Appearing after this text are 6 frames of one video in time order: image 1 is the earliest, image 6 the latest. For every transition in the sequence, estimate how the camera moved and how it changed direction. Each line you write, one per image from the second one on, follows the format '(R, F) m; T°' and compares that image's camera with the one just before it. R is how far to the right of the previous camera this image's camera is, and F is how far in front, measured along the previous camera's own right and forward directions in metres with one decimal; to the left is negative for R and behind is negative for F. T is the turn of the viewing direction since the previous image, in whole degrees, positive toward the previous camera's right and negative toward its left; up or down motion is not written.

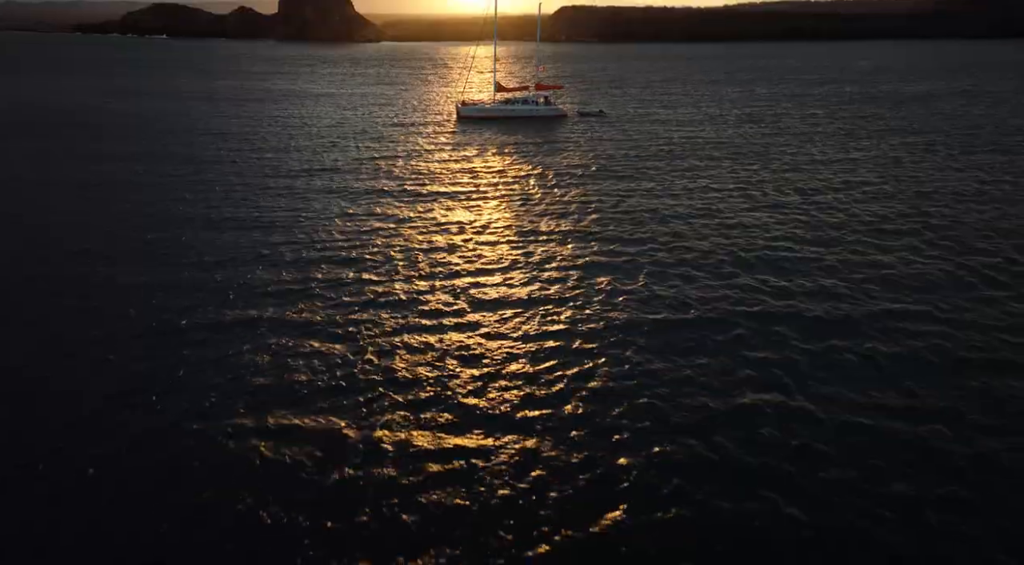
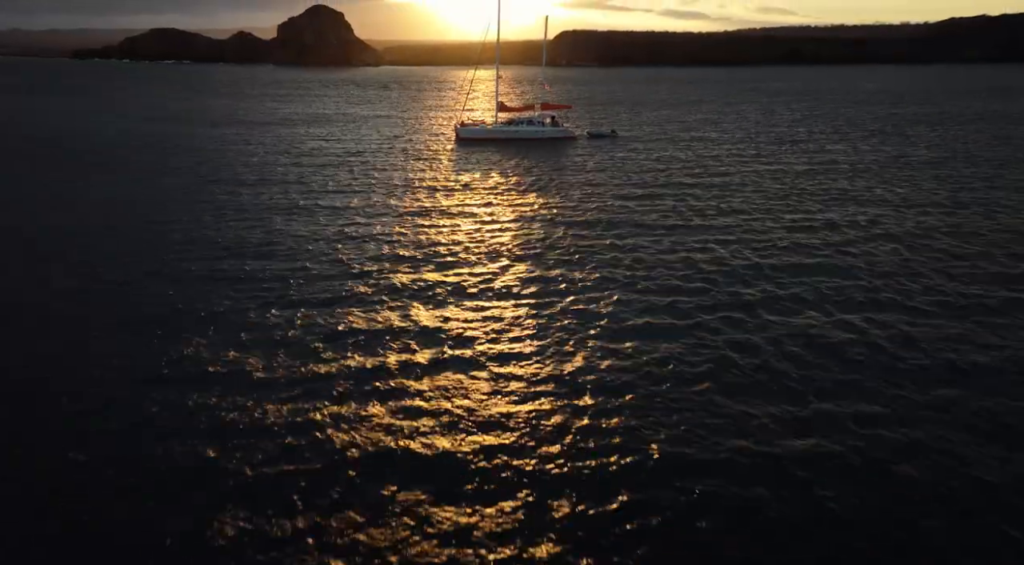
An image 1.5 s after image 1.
(-0.9, +2.1) m; 0°
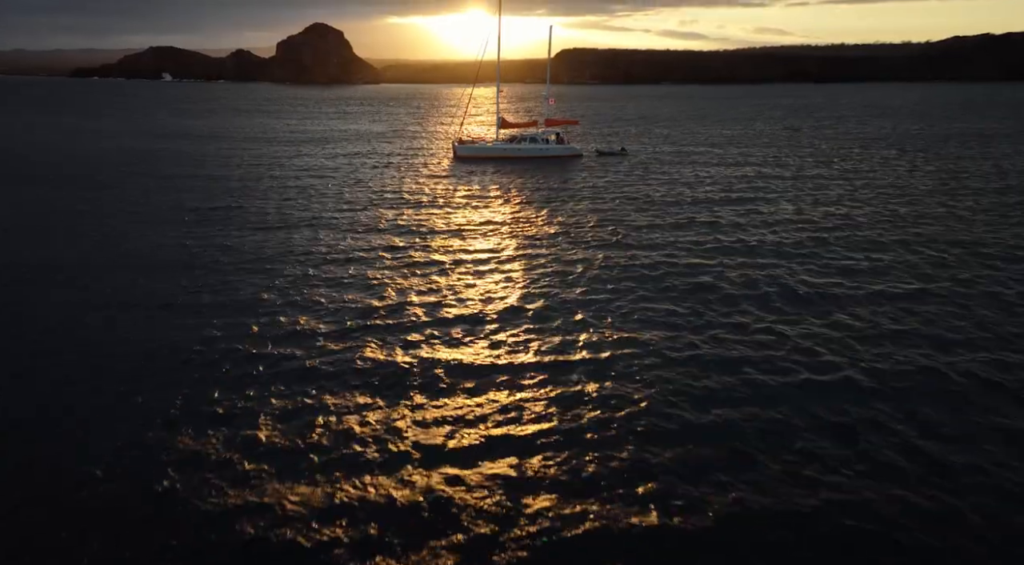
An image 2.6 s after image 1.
(-0.7, +1.7) m; 0°
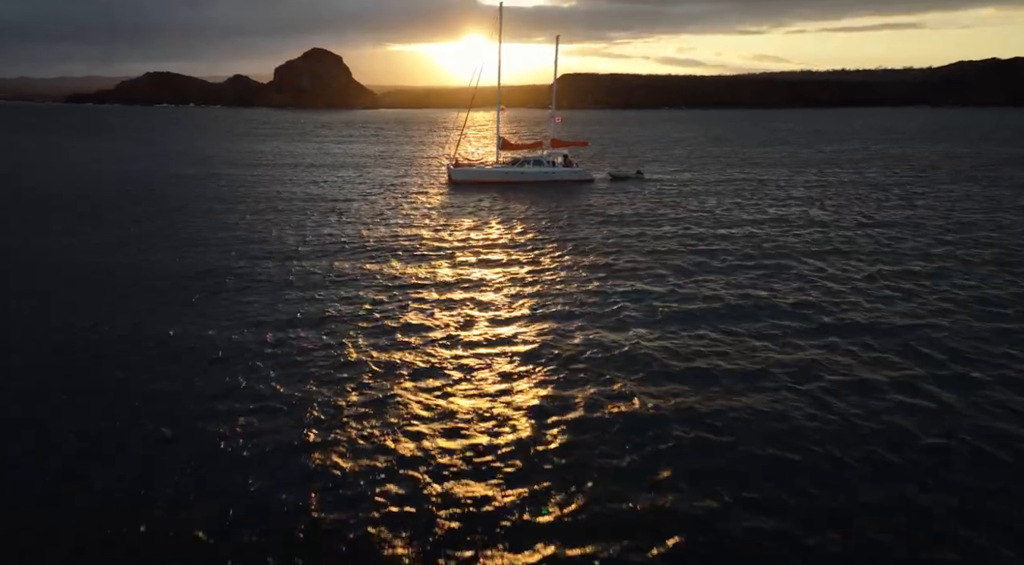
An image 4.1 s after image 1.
(-1.3, +1.7) m; 0°
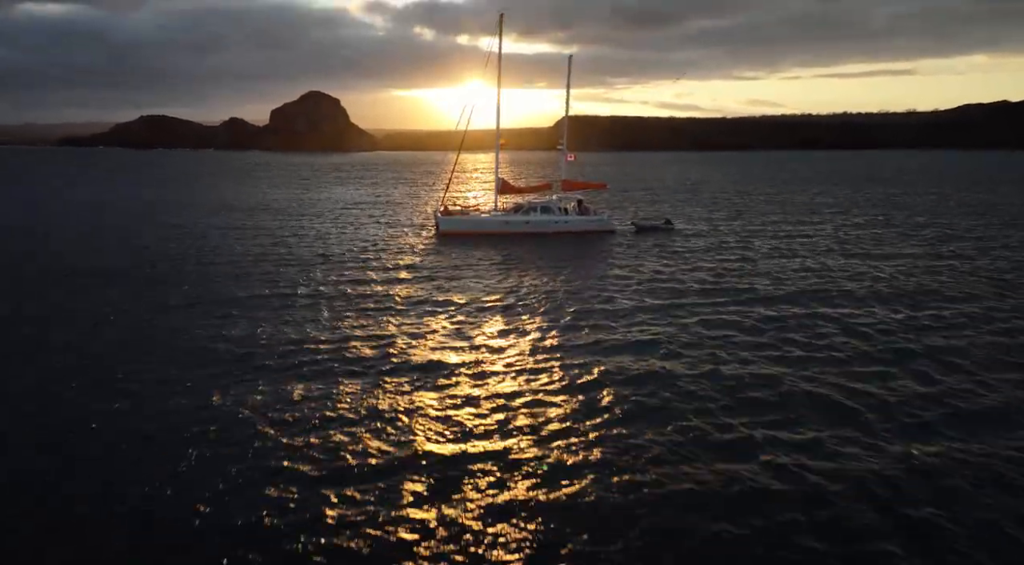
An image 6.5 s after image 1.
(-2.1, +2.6) m; +1°
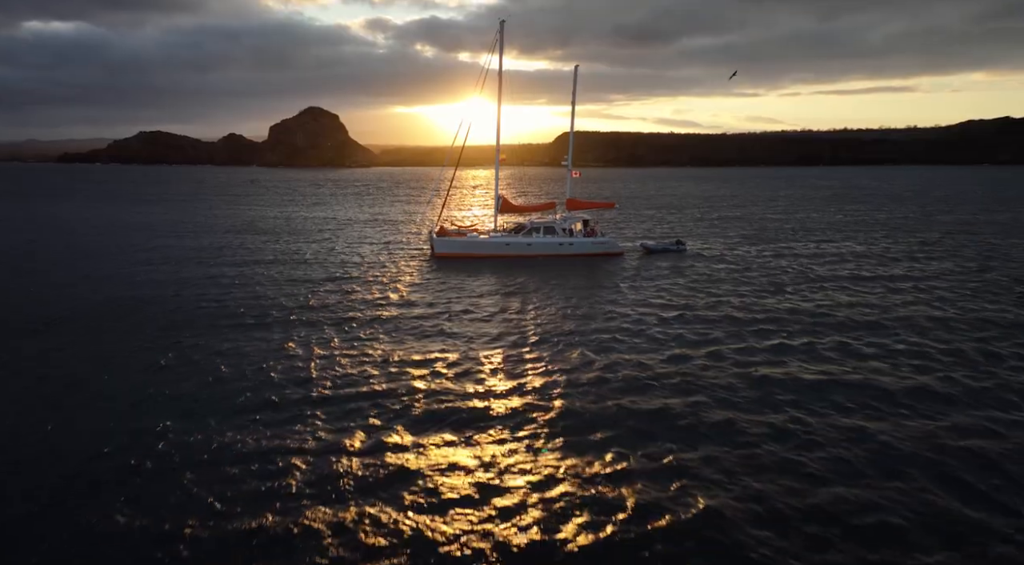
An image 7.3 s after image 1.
(-0.9, +0.2) m; 0°
